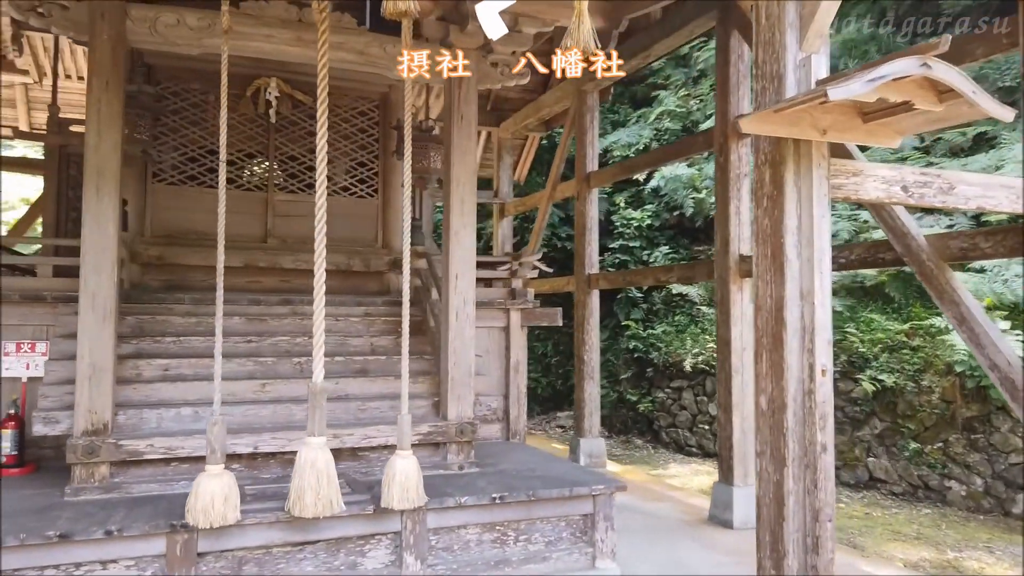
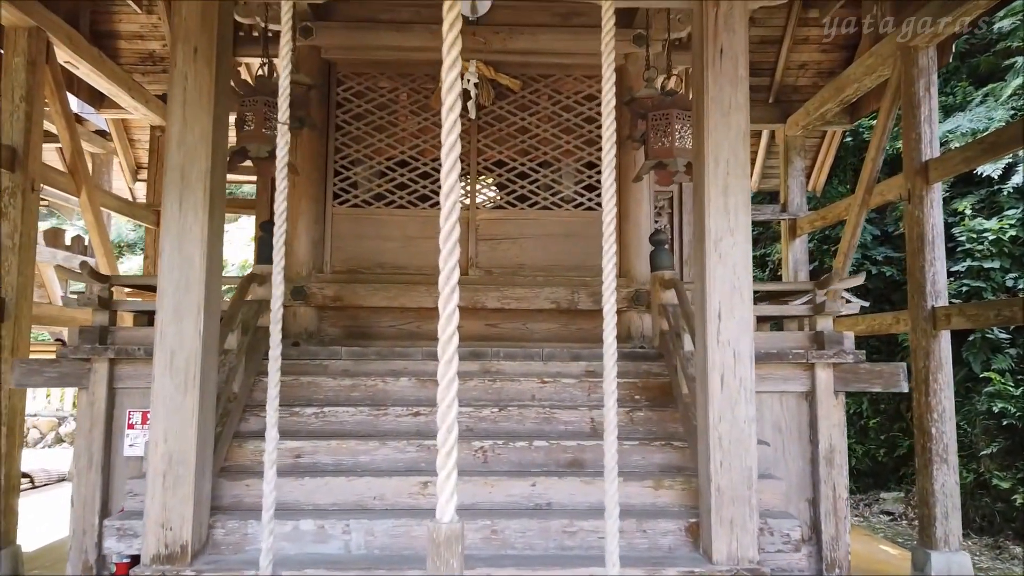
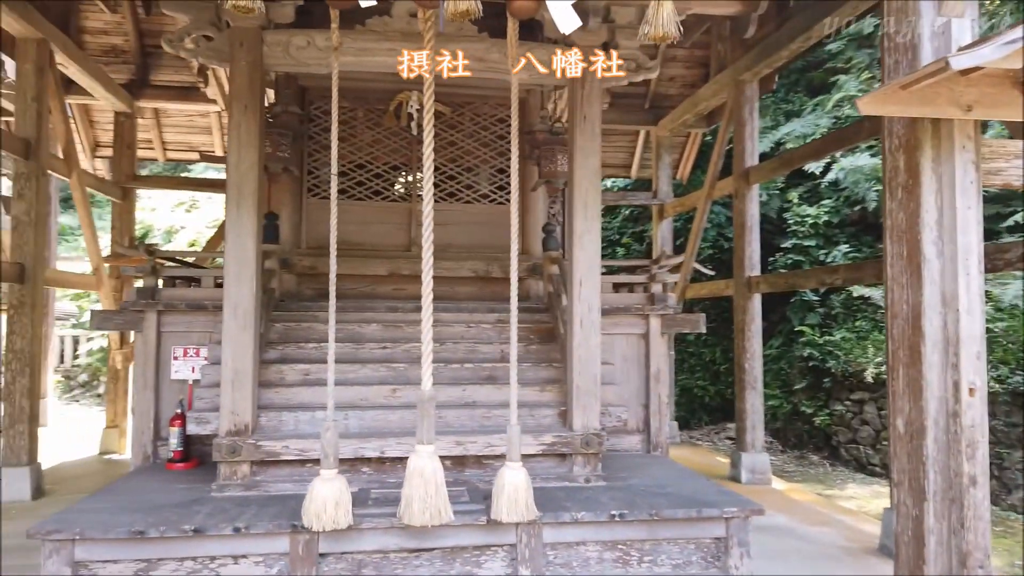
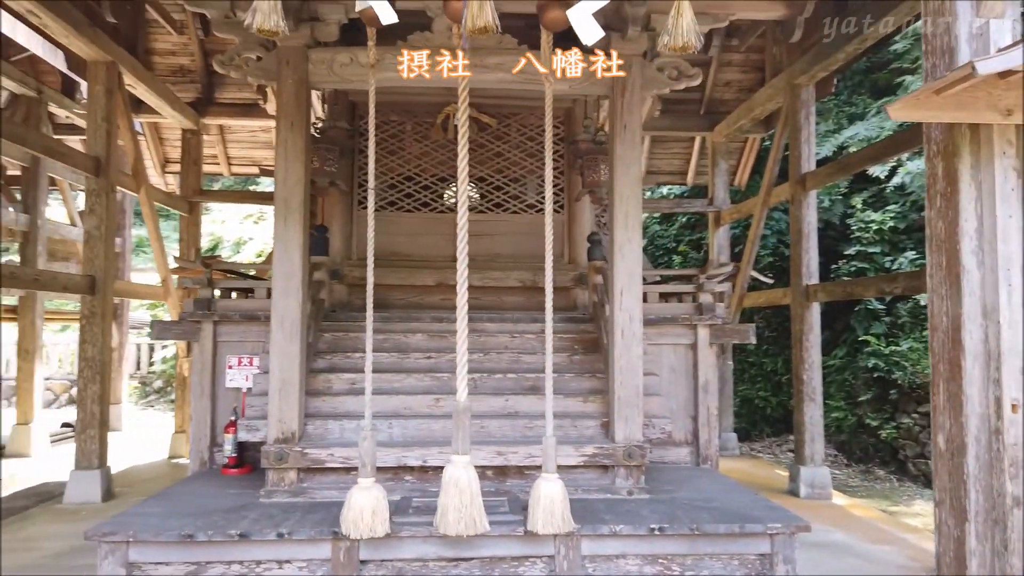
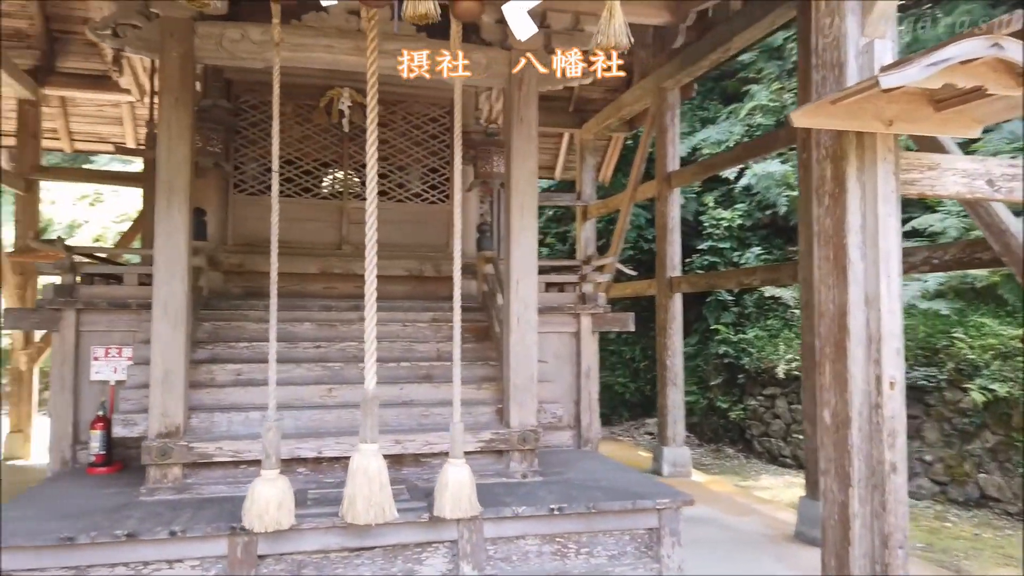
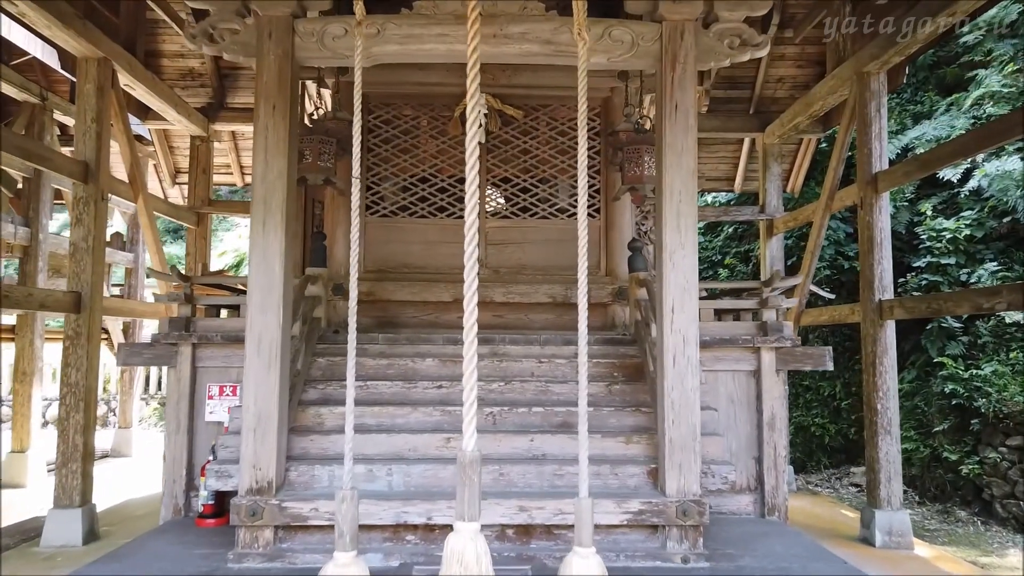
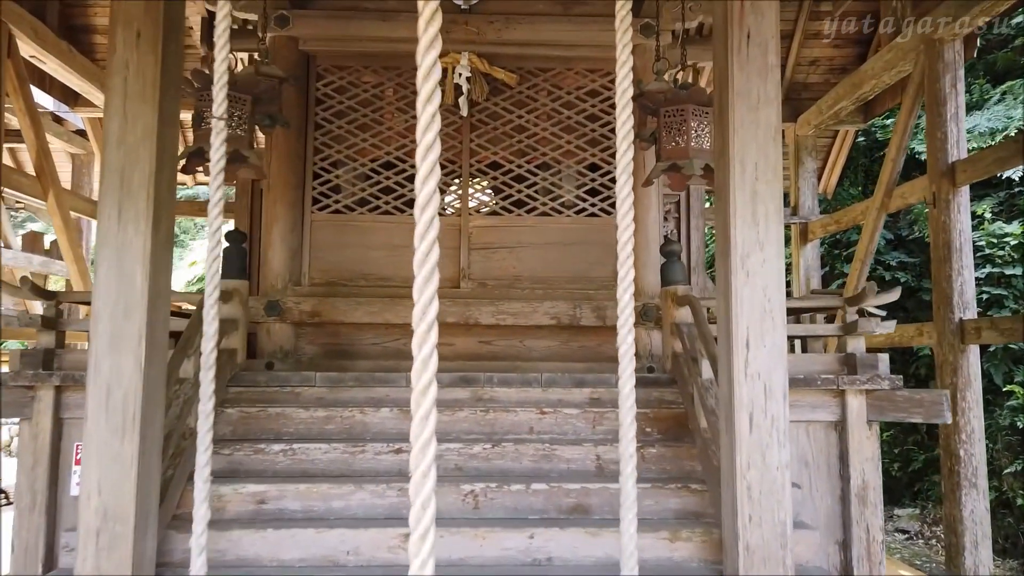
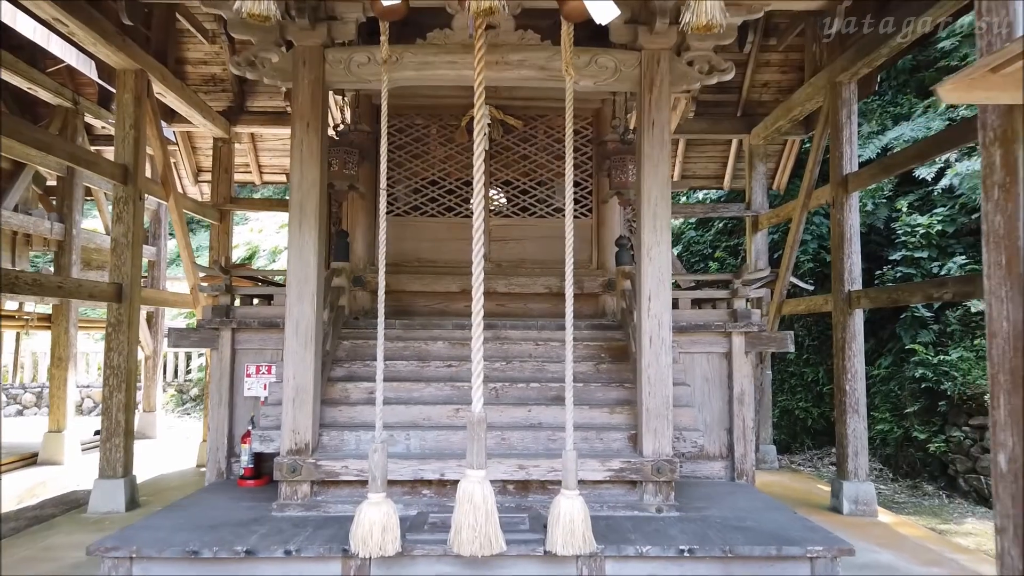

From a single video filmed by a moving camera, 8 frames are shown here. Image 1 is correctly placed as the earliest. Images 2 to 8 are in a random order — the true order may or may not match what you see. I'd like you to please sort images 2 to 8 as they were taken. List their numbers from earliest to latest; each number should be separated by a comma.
5, 3, 4, 8, 6, 2, 7
